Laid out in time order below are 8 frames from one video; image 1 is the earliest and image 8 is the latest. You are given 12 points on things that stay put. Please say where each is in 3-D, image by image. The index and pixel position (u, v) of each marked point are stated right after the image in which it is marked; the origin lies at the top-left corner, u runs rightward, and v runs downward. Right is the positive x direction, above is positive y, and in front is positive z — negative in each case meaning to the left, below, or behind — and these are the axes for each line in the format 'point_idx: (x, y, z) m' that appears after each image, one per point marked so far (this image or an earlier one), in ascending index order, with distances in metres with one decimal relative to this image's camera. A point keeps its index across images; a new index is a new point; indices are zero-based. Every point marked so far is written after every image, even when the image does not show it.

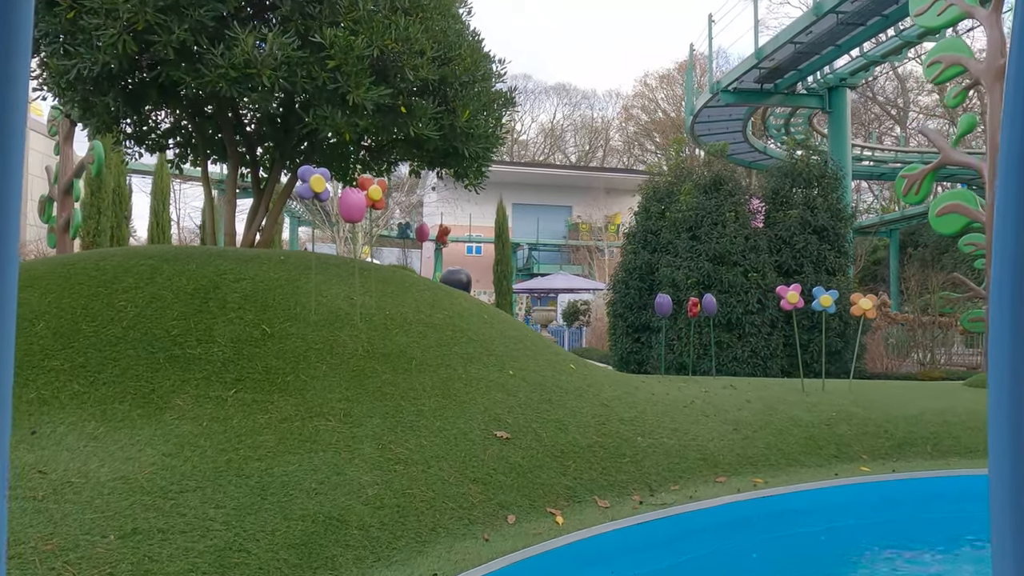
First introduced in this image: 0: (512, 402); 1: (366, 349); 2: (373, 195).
0: (0.0, -0.8, +5.5) m
1: (-1.1, -0.5, +5.5) m
2: (-1.1, +0.7, +6.1) m
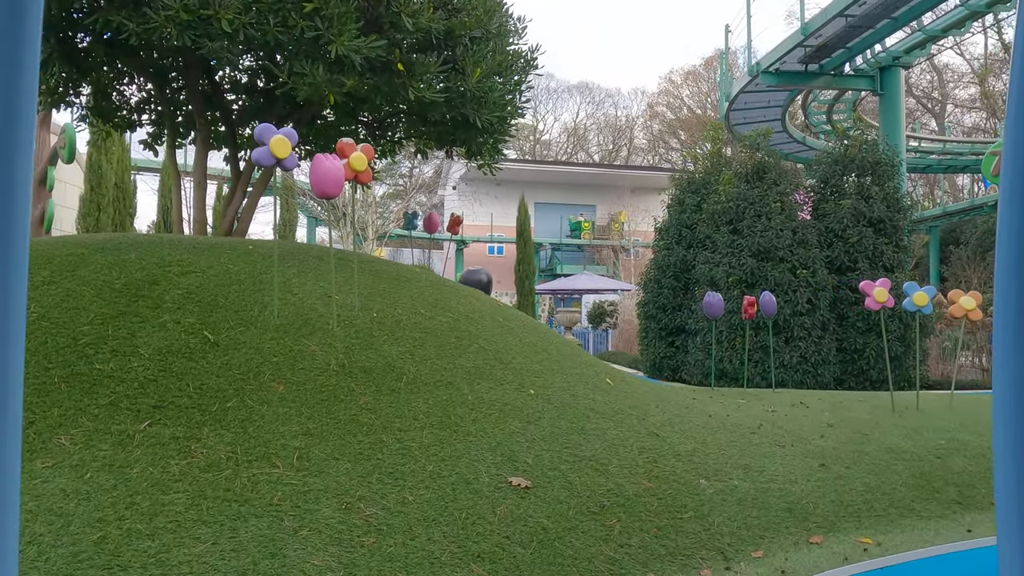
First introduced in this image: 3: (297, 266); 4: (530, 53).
0: (+0.1, -0.8, +4.2) m
1: (-0.9, -0.4, +4.2) m
2: (-1.0, +0.8, +4.8) m
3: (-1.5, +0.2, +5.3) m
4: (+0.1, +2.3, +7.4) m
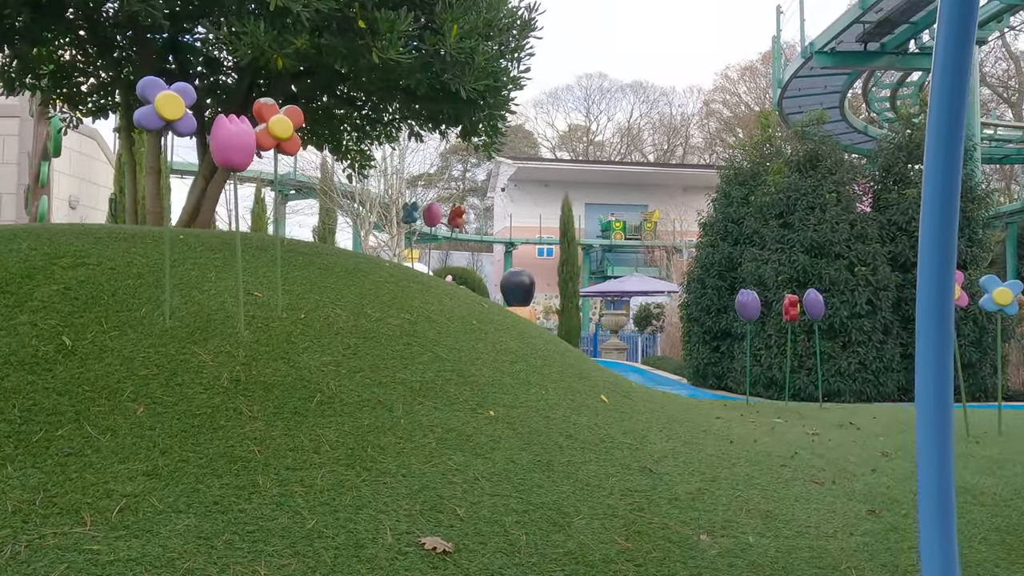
0: (-0.1, -0.8, +3.2) m
1: (-1.2, -0.4, +3.3) m
2: (-1.2, +0.8, +3.9) m
3: (-1.7, +0.2, +4.4) m
4: (+0.1, +2.3, +6.4) m
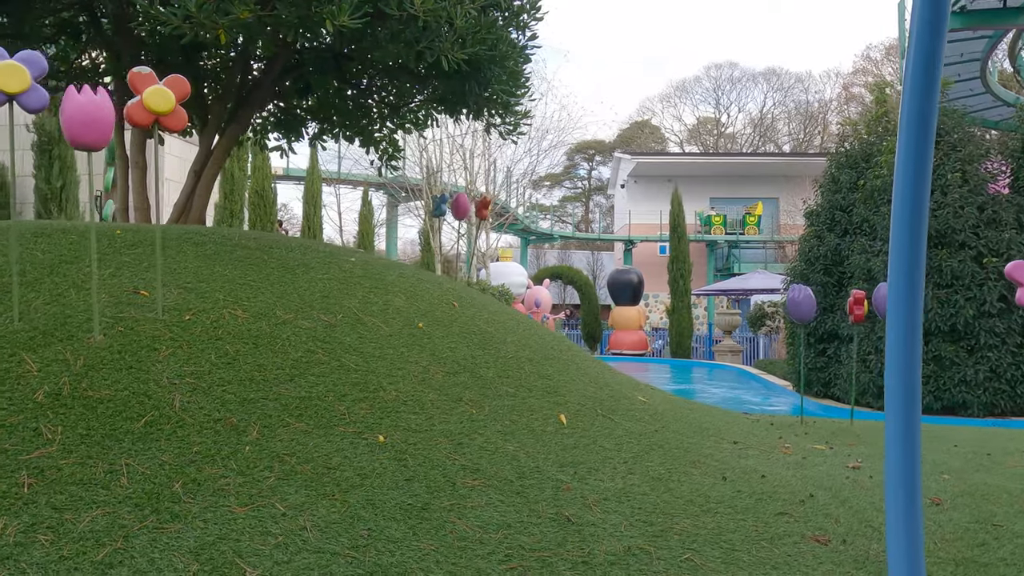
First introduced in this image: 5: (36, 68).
0: (-0.7, -0.8, +2.5) m
1: (-1.7, -0.4, +2.8) m
2: (-1.6, +0.8, +3.3) m
3: (-1.9, +0.2, +4.0) m
4: (+0.1, +2.4, +5.6) m
5: (-2.0, +0.9, +3.1) m
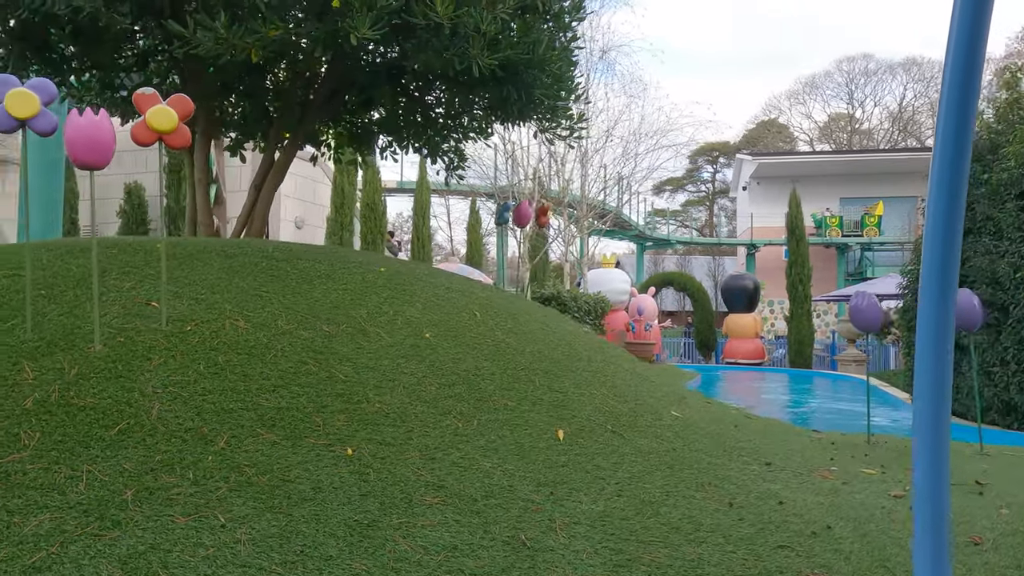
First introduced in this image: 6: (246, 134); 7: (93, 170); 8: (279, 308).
0: (-0.9, -0.8, +2.5) m
1: (-1.8, -0.4, +2.9) m
2: (-1.6, +0.8, +3.5) m
3: (-1.9, +0.1, +4.2) m
4: (+0.4, +2.3, +5.5) m
5: (-2.0, +0.9, +3.3) m
6: (-2.5, +1.5, +7.2) m
7: (-1.9, +0.5, +3.3) m
8: (-1.2, -0.1, +3.9) m
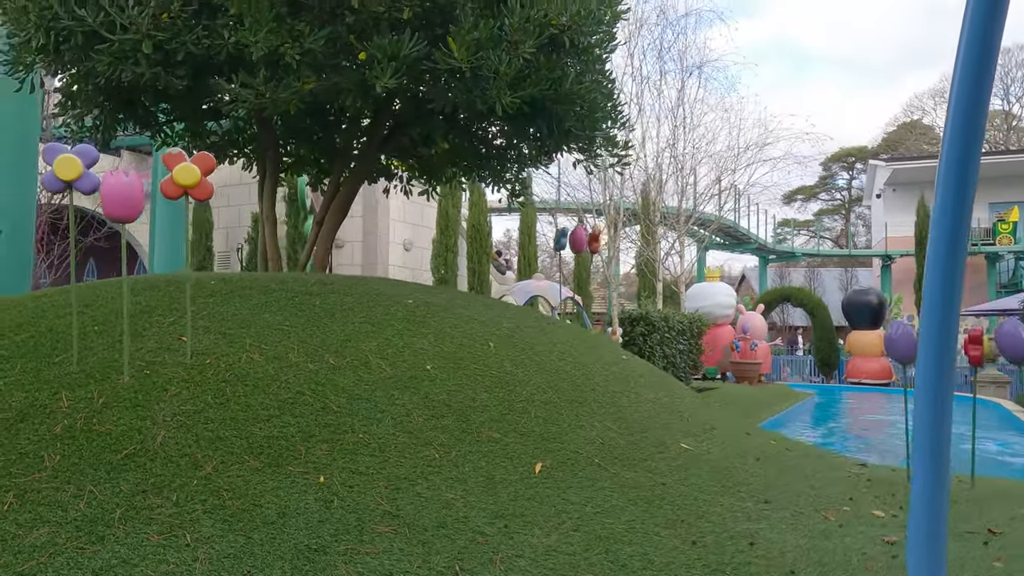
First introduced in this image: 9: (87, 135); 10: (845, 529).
0: (-1.1, -1.0, +2.8) m
1: (-2.0, -0.6, +3.4) m
2: (-1.7, +0.6, +3.9) m
3: (-1.8, -0.1, +4.6) m
4: (+0.6, +2.1, +5.6) m
5: (-2.1, +0.7, +3.9) m
6: (-2.0, +1.2, +7.8) m
7: (-2.0, +0.3, +3.8) m
8: (-1.2, -0.3, +4.2) m
9: (-3.6, +1.3, +6.4) m
10: (+1.6, -1.1, +3.6) m
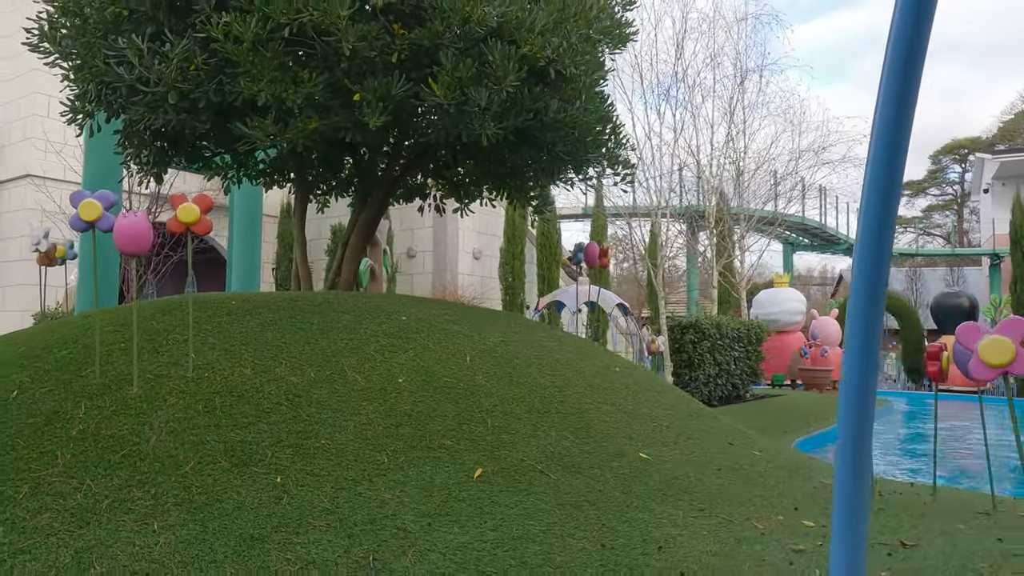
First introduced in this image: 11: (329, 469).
0: (-1.5, -1.1, +3.3) m
1: (-2.3, -0.8, +4.1) m
2: (-2.0, +0.4, +4.5) m
3: (-2.0, -0.2, +5.3) m
4: (+0.5, +2.0, +5.9) m
5: (-2.4, +0.5, +4.5) m
6: (-1.8, +1.0, +8.4) m
7: (-2.2, +0.2, +4.5) m
8: (-1.4, -0.4, +4.8) m
9: (-3.6, +1.1, +7.3) m
10: (+1.3, -1.2, +3.8) m
11: (-0.9, -0.9, +3.8) m
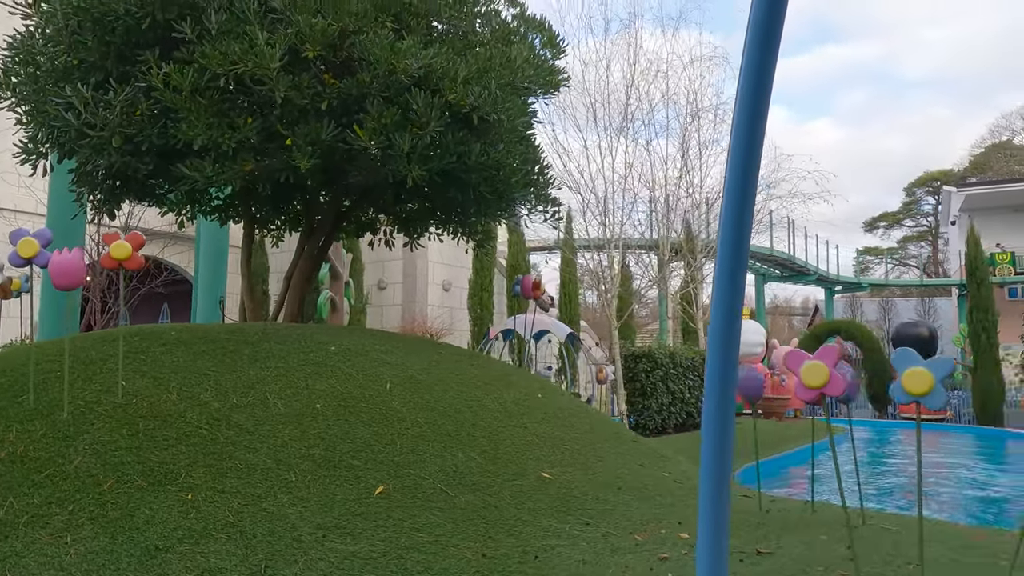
0: (-2.1, -1.2, +3.6) m
1: (-2.9, -0.9, +4.4) m
2: (-2.6, +0.2, +4.9) m
3: (-2.6, -0.5, +5.6) m
4: (-0.1, +1.7, +6.4) m
5: (-3.0, +0.3, +4.9) m
6: (-2.4, +0.7, +8.8) m
7: (-2.8, 0.0, +4.8) m
8: (-2.0, -0.6, +5.1) m
9: (-4.2, +0.8, +7.6) m
10: (+0.7, -1.4, +4.2) m
11: (-1.5, -1.1, +4.2) m
